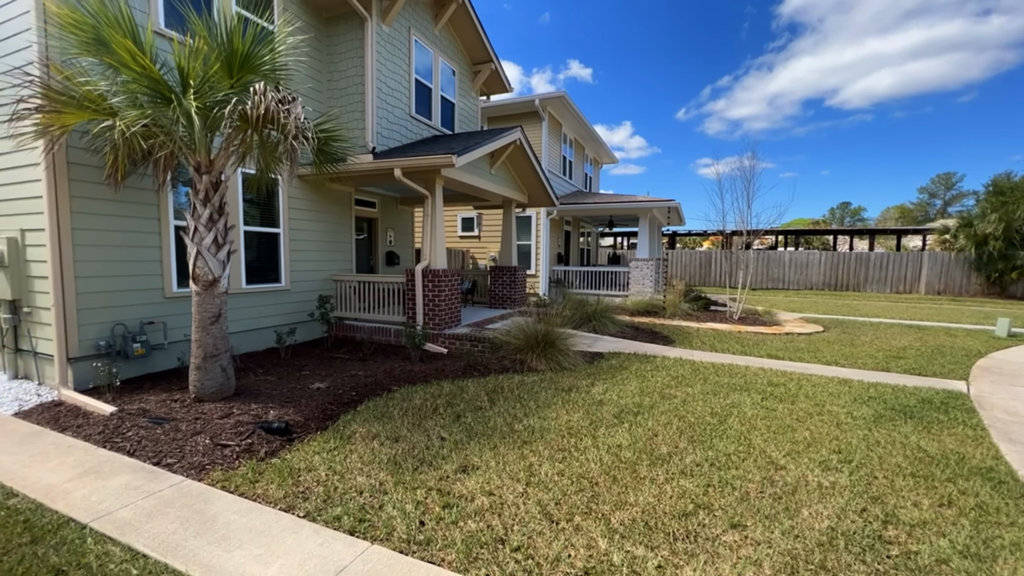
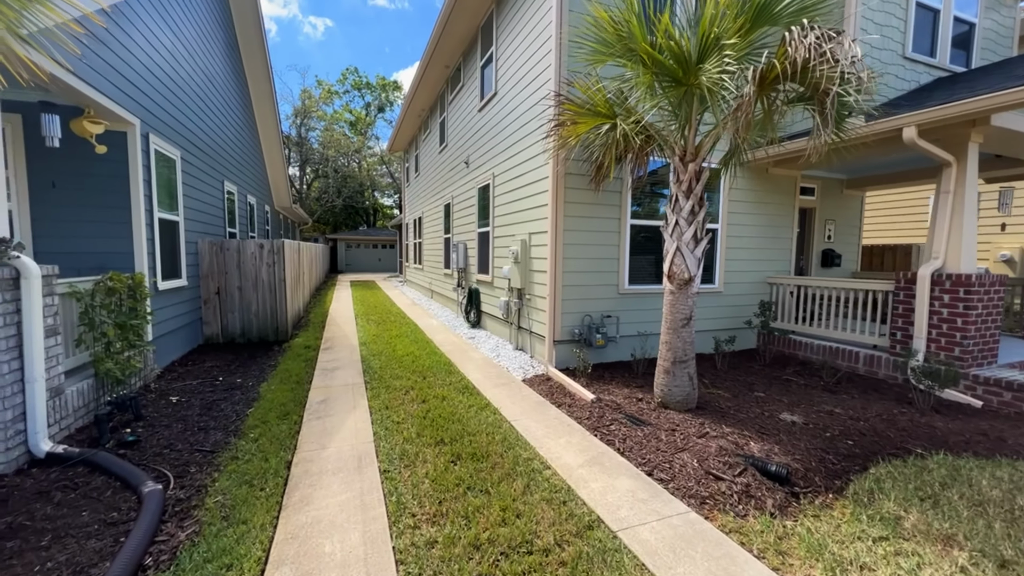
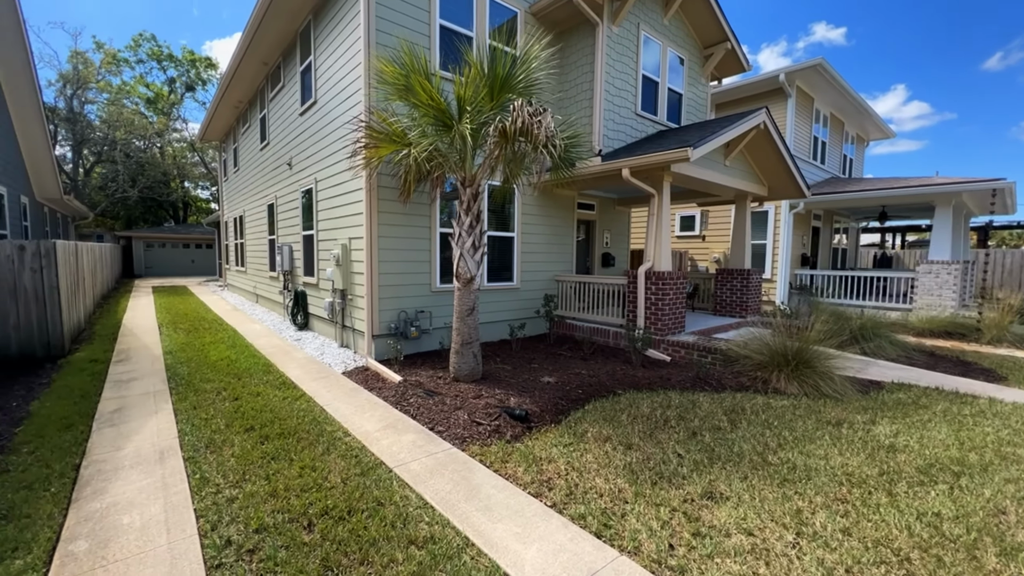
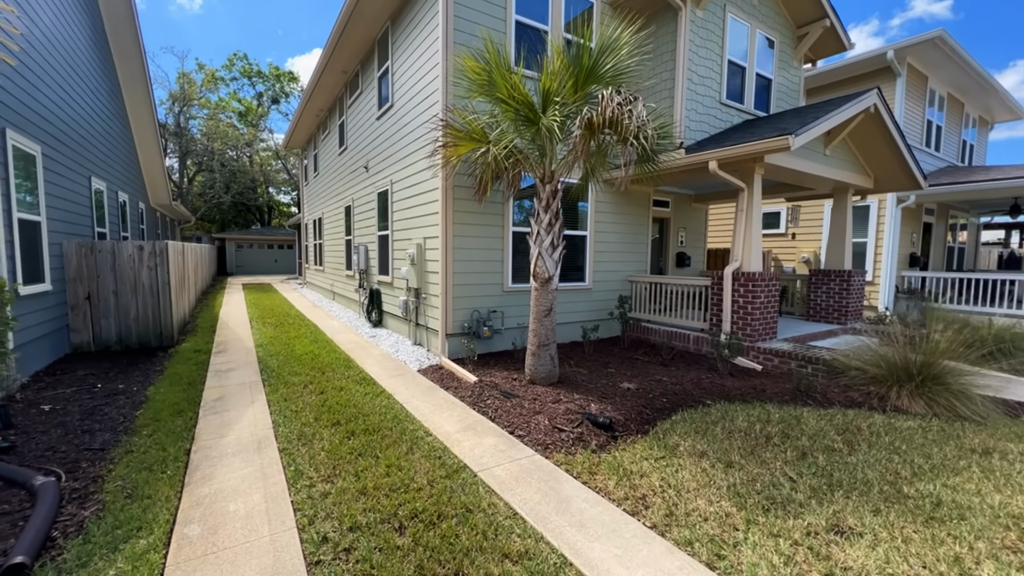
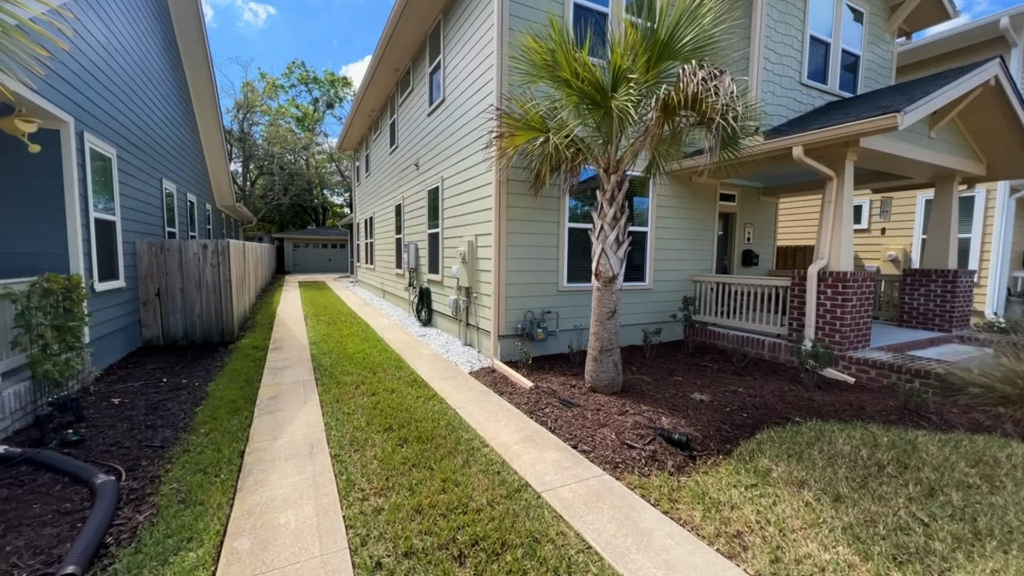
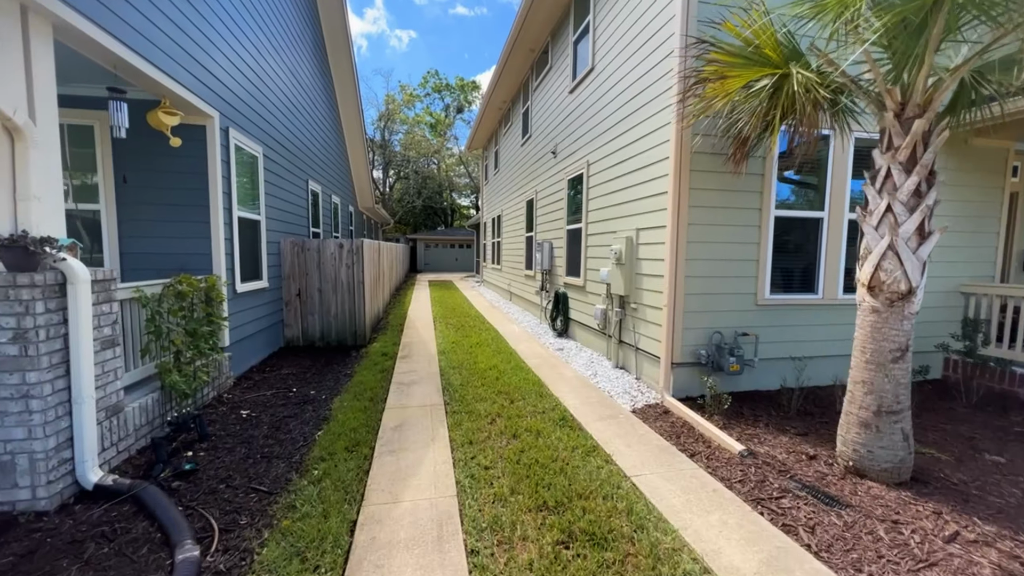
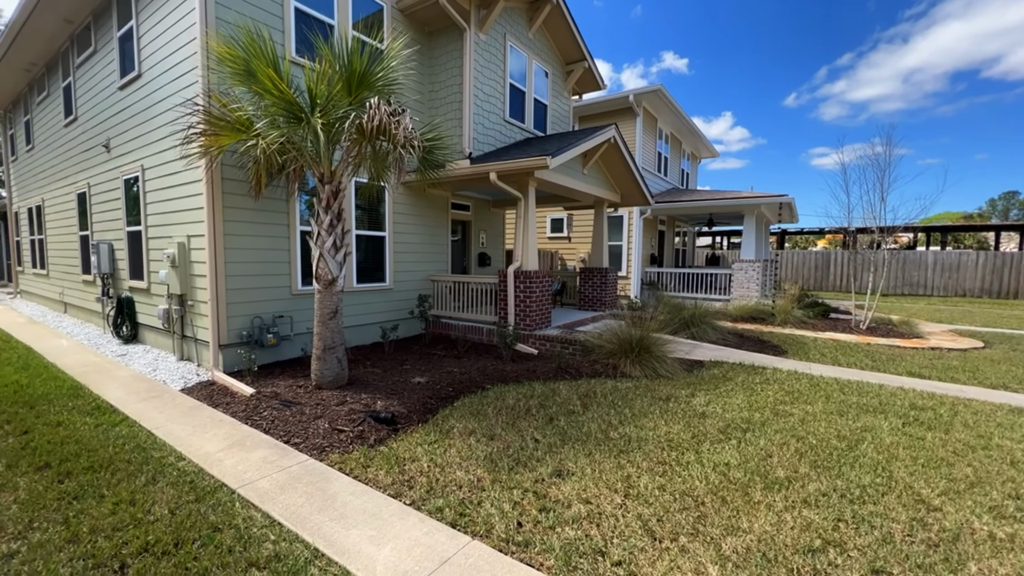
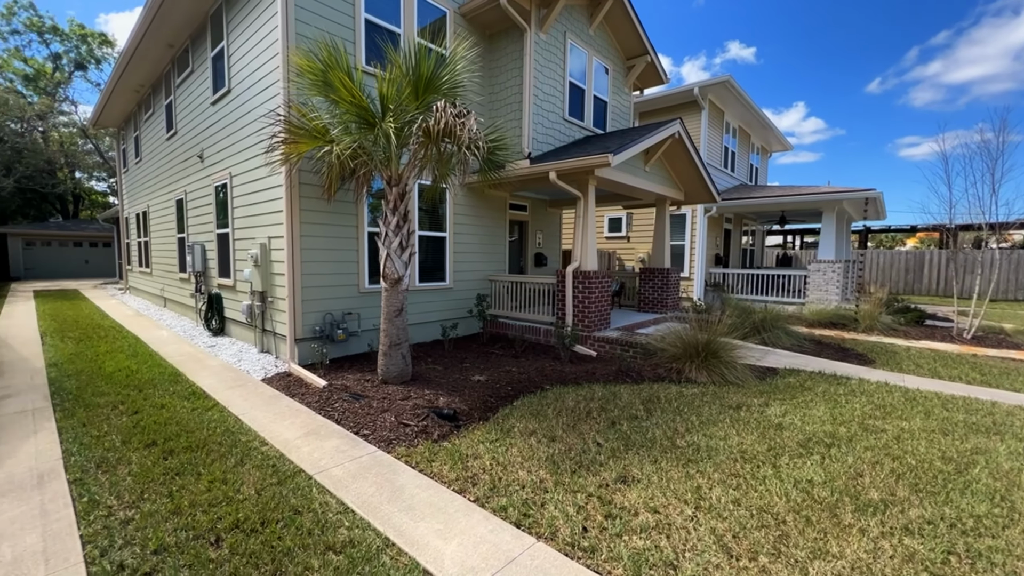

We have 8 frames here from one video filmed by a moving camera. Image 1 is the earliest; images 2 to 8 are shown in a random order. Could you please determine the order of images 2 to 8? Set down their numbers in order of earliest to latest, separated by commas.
7, 8, 3, 4, 5, 2, 6
